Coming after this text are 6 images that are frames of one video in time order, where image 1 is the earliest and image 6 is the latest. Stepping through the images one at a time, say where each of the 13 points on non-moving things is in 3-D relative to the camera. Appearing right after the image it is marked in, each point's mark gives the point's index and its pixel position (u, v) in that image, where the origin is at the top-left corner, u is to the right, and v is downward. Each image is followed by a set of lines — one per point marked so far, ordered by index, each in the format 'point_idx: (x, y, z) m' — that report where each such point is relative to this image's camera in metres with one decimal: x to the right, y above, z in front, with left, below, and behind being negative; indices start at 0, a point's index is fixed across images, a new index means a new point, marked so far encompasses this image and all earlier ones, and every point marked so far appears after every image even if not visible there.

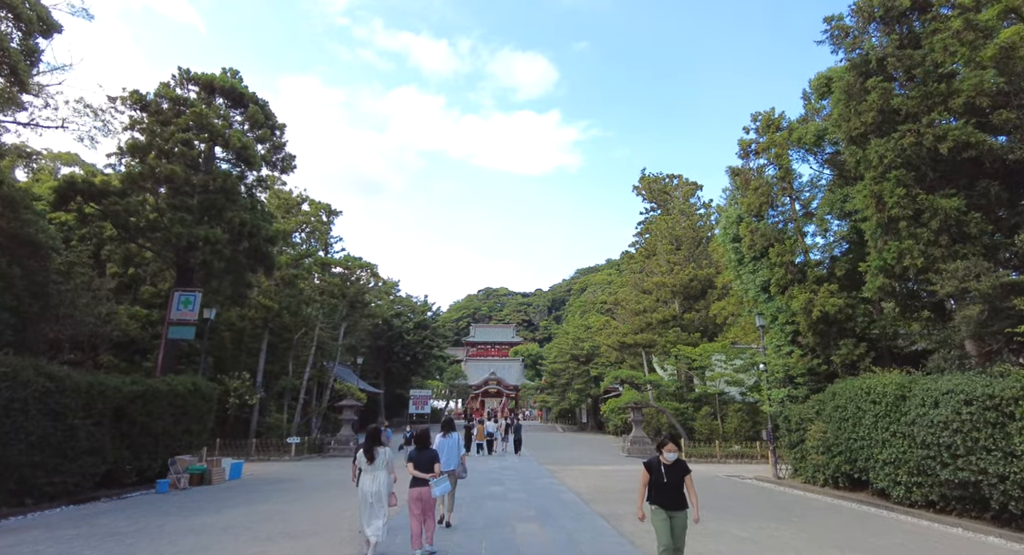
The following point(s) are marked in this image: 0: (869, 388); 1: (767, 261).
0: (+6.8, -2.1, +9.9) m
1: (+6.9, +0.5, +13.9) m
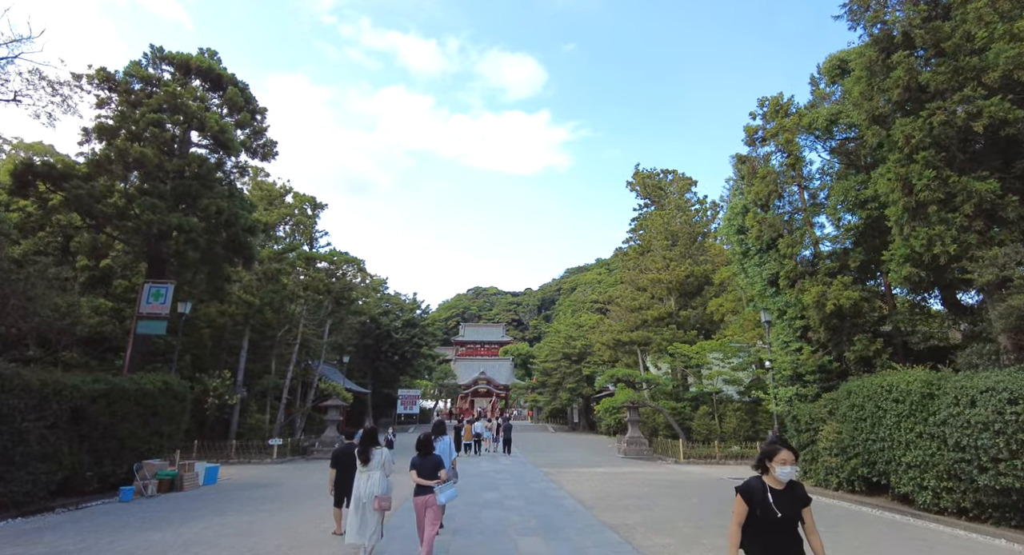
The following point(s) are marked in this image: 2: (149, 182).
0: (+6.8, -1.9, +9.3) m
1: (+6.8, +0.6, +13.3) m
2: (-9.0, +2.3, +12.7) m
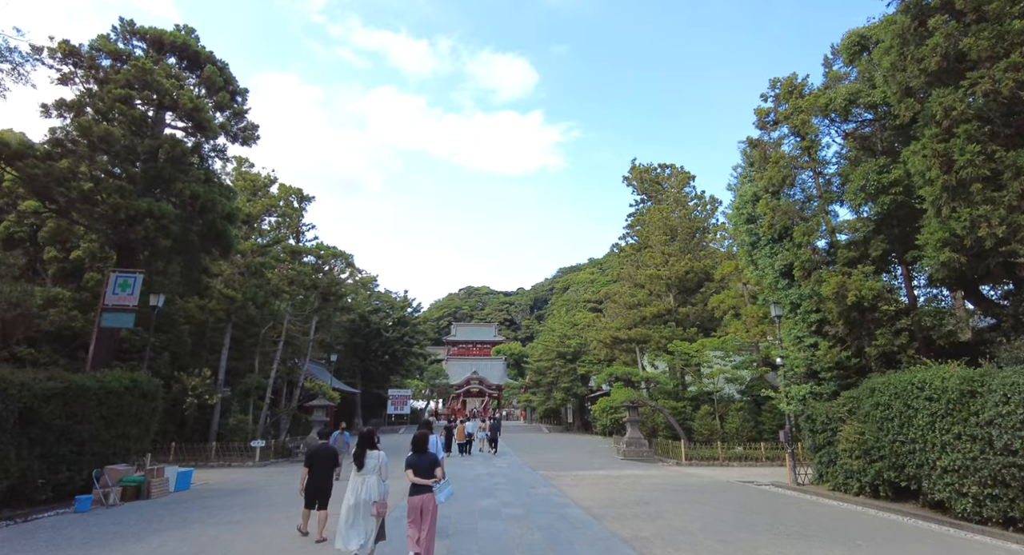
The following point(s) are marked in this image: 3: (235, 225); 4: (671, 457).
0: (+6.8, -1.7, +8.5) m
1: (+6.7, +0.8, +12.5) m
2: (-9.0, +2.6, +11.8) m
3: (-7.6, +1.4, +14.3) m
4: (+6.1, -6.9, +19.8) m
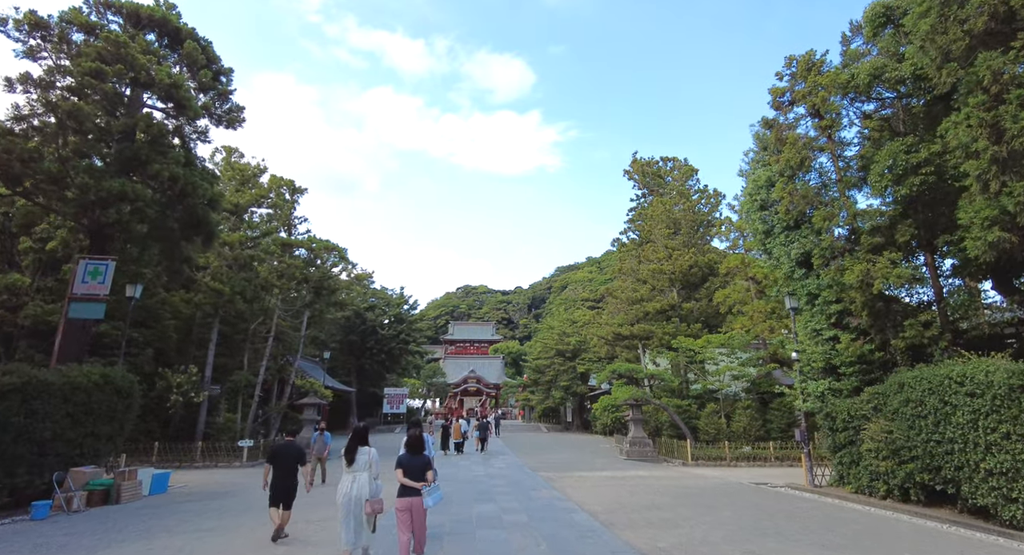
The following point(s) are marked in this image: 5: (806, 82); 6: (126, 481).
0: (+6.8, -1.5, +7.8) m
1: (+6.7, +1.1, +11.8) m
2: (-9.0, +2.8, +11.0) m
3: (-7.6, +1.7, +13.5) m
4: (+6.1, -6.7, +19.1) m
5: (+6.7, +4.5, +11.8) m
6: (-7.2, -3.8, +9.7) m
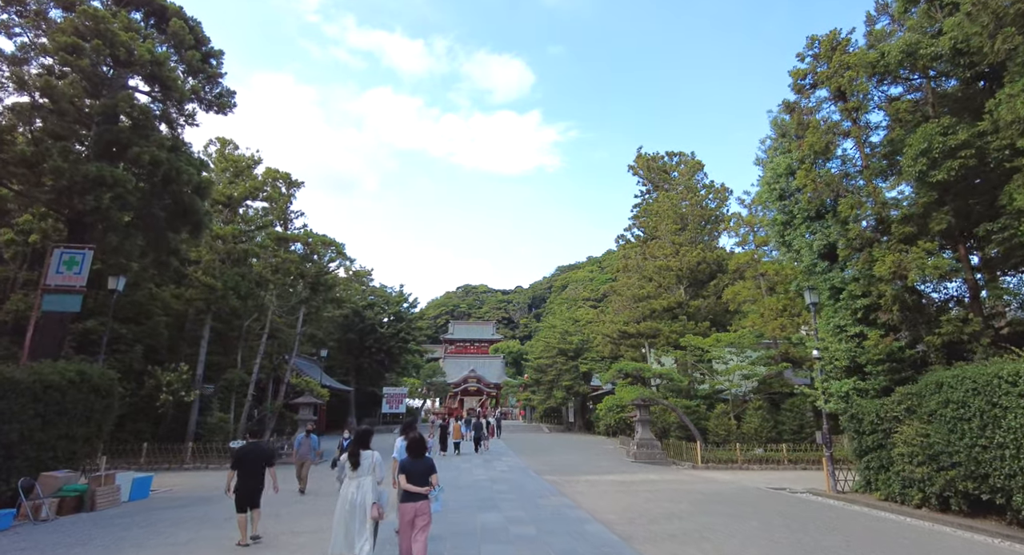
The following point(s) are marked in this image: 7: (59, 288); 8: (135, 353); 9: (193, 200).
0: (+6.9, -1.3, +7.1) m
1: (+6.8, +1.2, +11.1) m
2: (-8.9, +3.0, +10.3) m
3: (-7.5, +1.9, +12.8) m
4: (+6.2, -6.5, +18.4) m
5: (+6.8, +4.6, +11.1) m
6: (-7.1, -3.6, +9.0) m
7: (-8.3, -0.2, +9.5) m
8: (-12.4, -2.5, +17.0) m
9: (-7.2, +1.7, +11.6) m
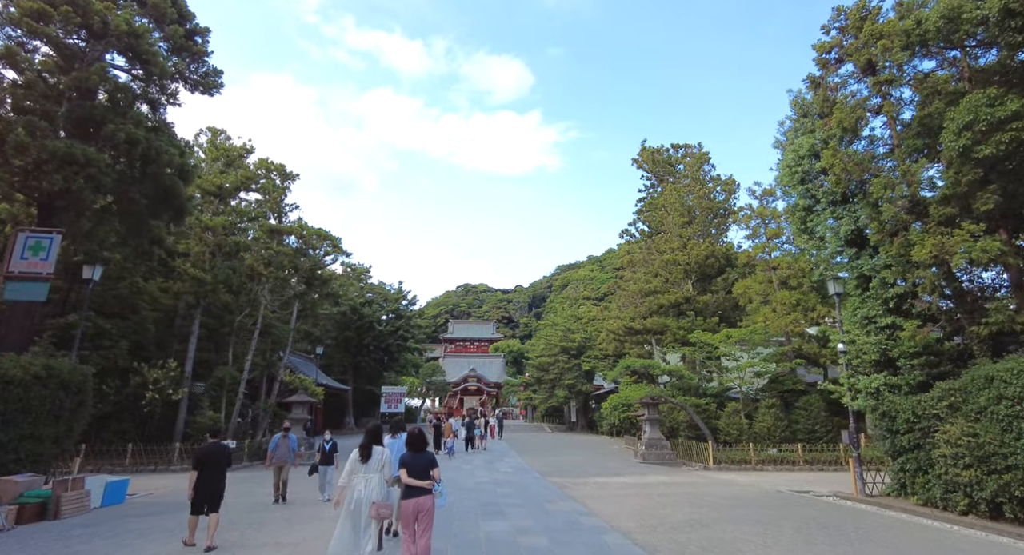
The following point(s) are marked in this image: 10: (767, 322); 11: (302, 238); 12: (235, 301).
0: (+7.0, -1.1, +6.3) m
1: (+6.9, +1.5, +10.4) m
2: (-8.8, +3.2, +9.5) m
3: (-7.4, +2.1, +12.0) m
4: (+6.3, -6.3, +17.6) m
5: (+6.9, +4.9, +10.3) m
6: (-7.0, -3.4, +8.2) m
7: (-8.2, +0.1, +8.7) m
8: (-12.3, -2.3, +16.2) m
9: (-7.1, +2.0, +10.8) m
10: (+9.7, -1.7, +19.7) m
11: (-8.0, +1.5, +19.7) m
12: (-9.9, -0.8, +18.4) m
